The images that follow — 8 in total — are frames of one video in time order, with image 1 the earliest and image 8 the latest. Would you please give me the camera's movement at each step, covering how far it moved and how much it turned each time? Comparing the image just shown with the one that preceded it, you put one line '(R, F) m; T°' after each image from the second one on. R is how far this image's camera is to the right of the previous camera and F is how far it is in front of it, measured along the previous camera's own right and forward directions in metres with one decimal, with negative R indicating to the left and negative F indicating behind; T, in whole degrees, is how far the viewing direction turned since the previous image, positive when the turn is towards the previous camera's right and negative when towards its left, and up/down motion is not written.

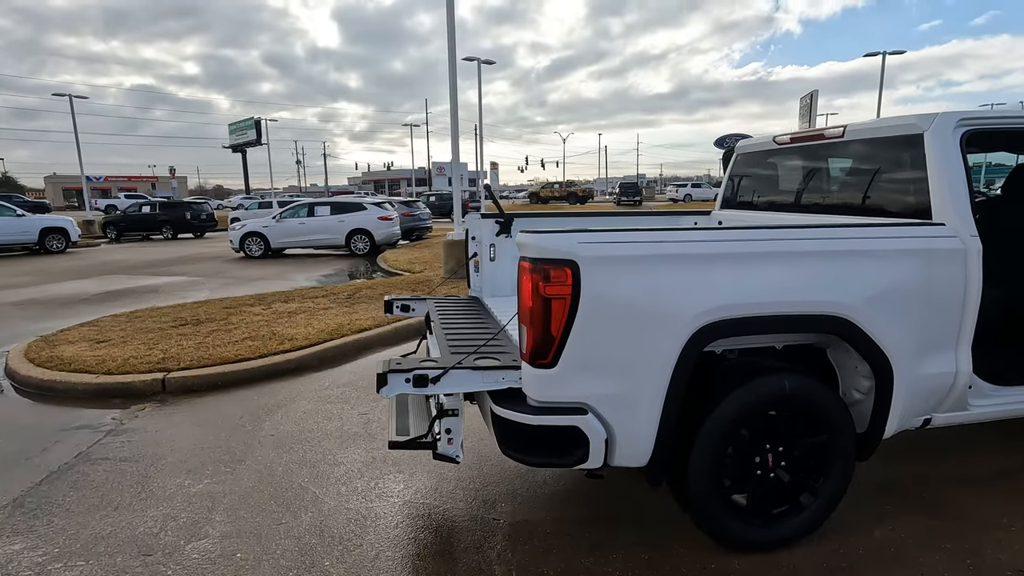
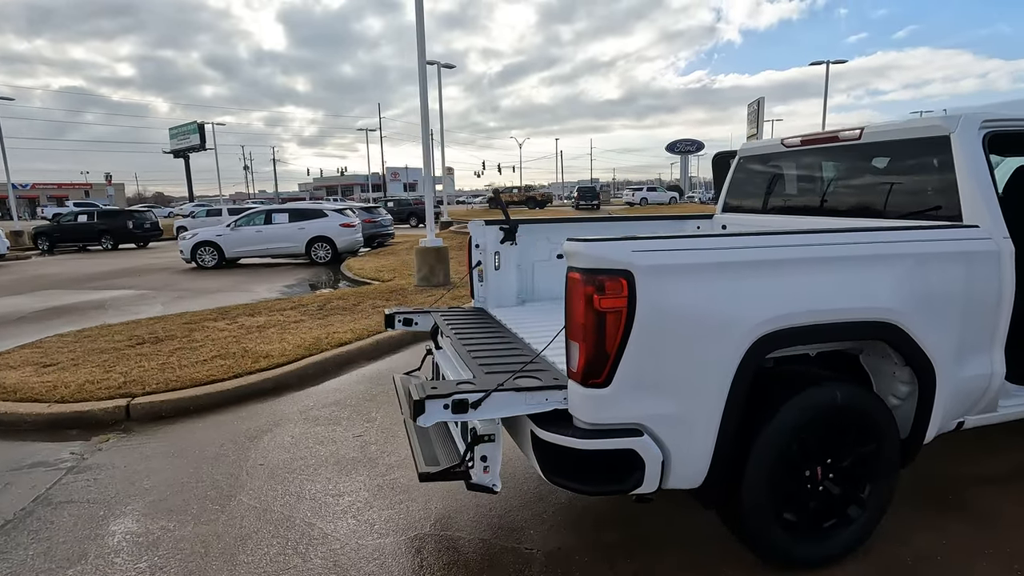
(-0.4, +0.2) m; +5°
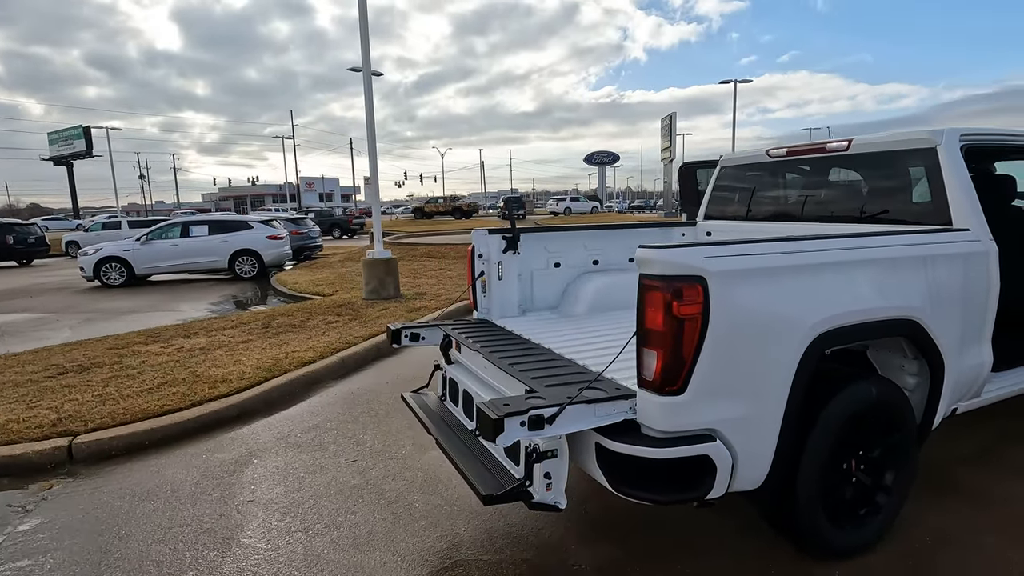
(-0.6, +0.1) m; +8°
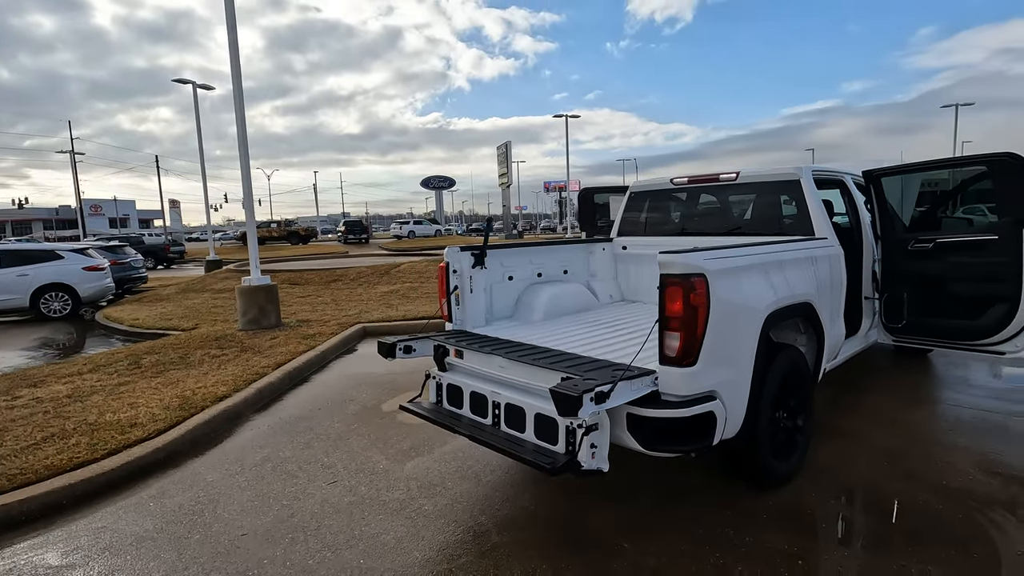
(-1.0, -0.2) m; +17°
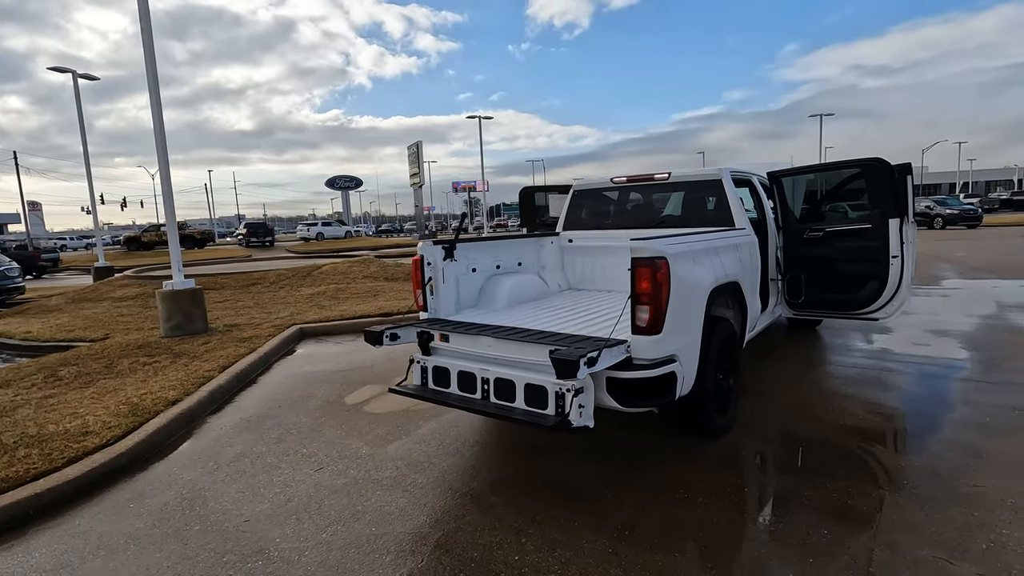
(-0.5, -0.3) m; +10°
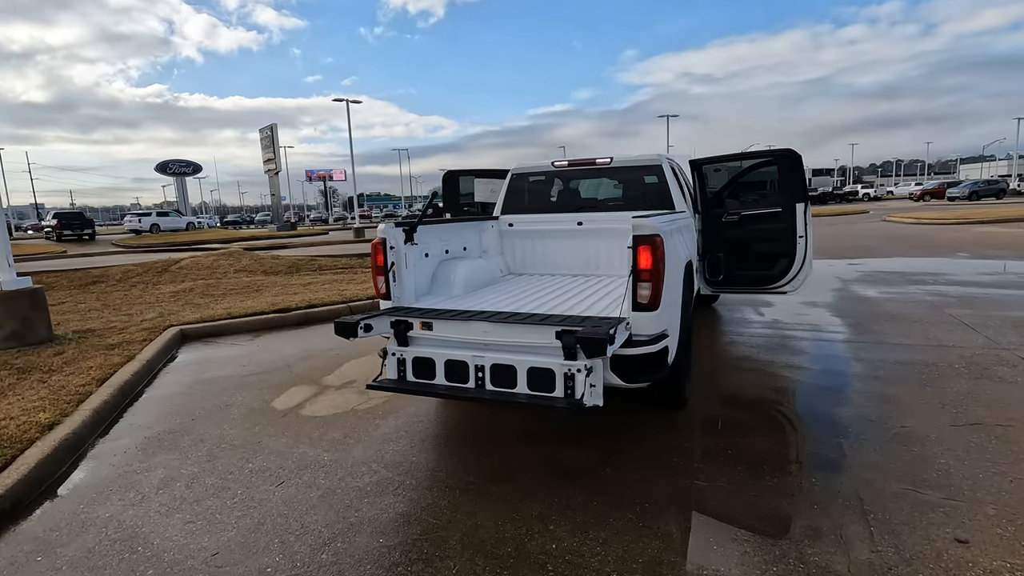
(-0.8, +0.3) m; +15°
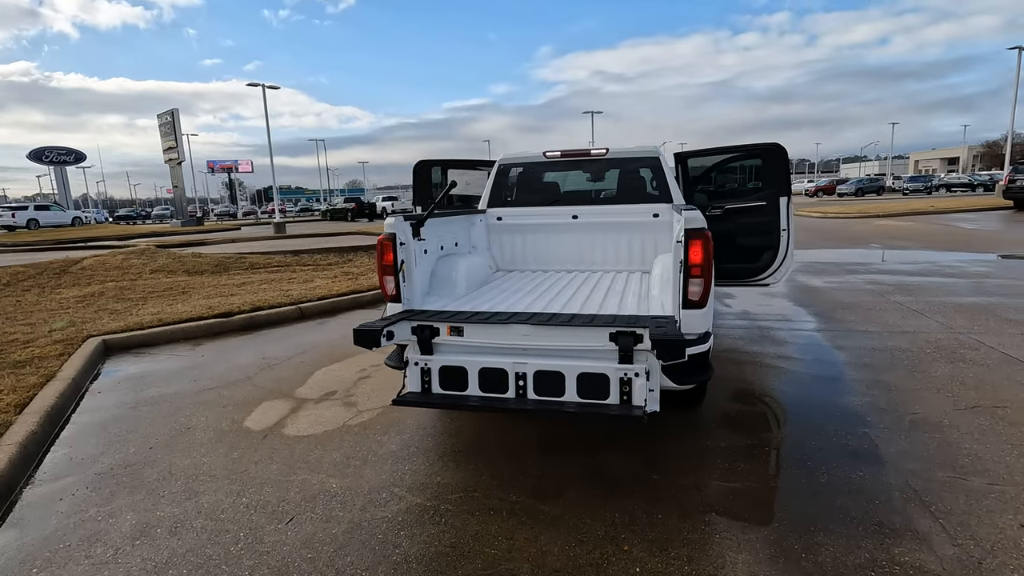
(-0.7, +0.4) m; +8°
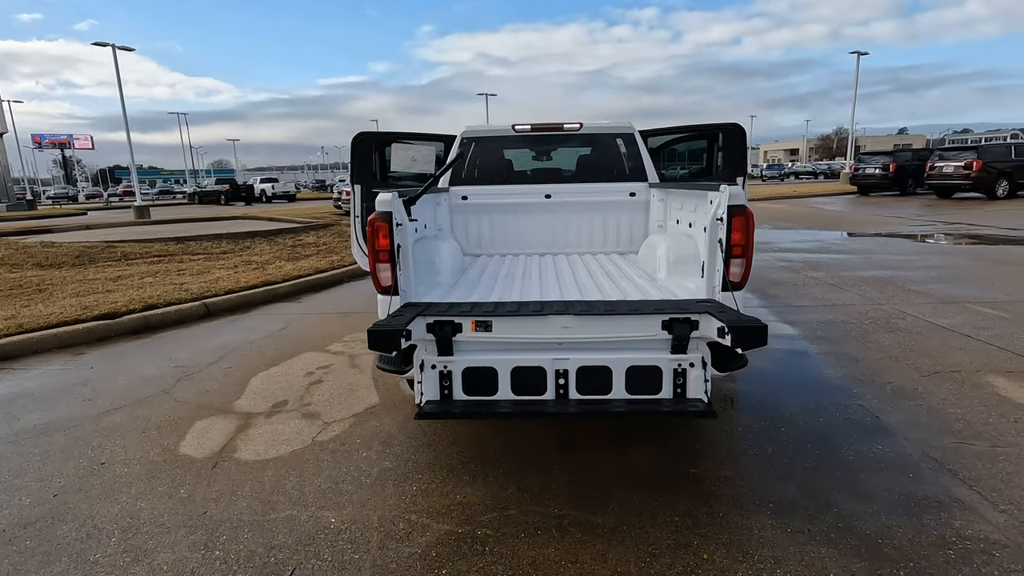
(-0.7, +0.5) m; +12°
